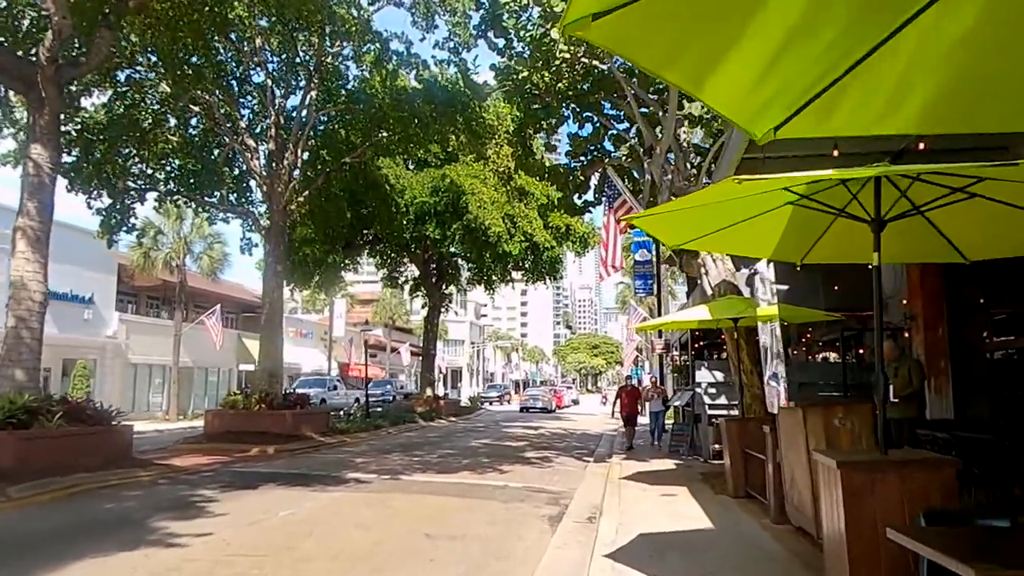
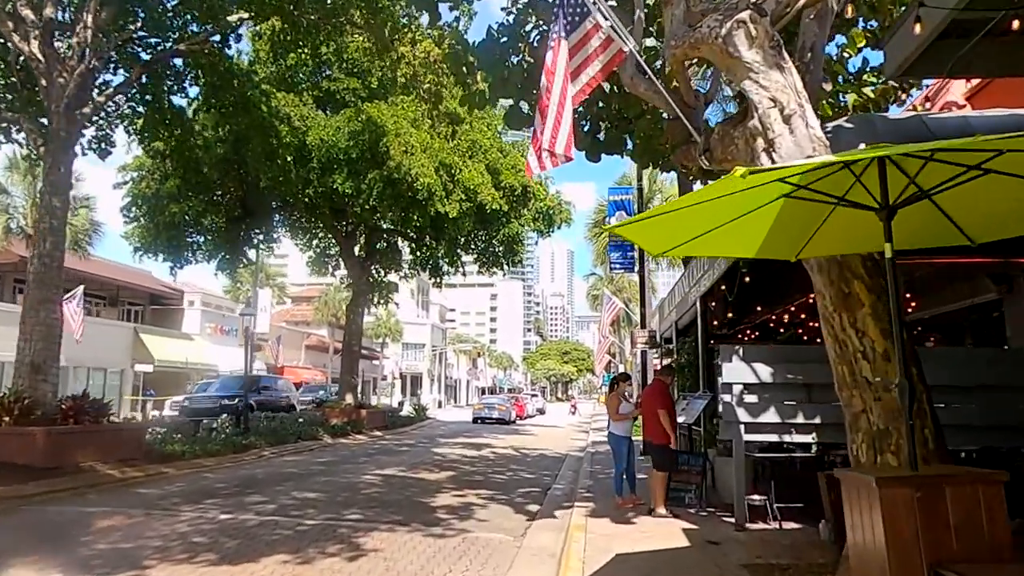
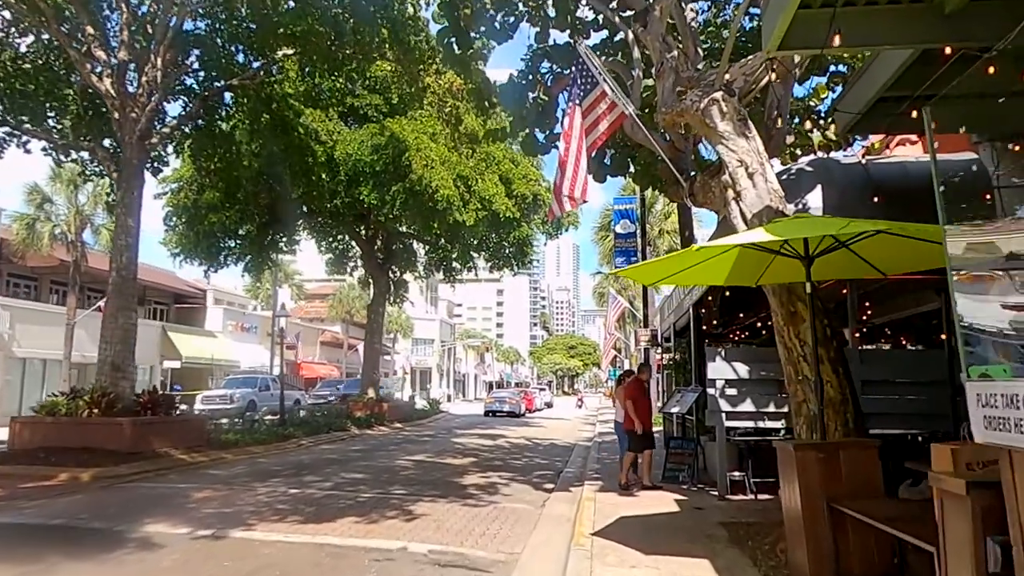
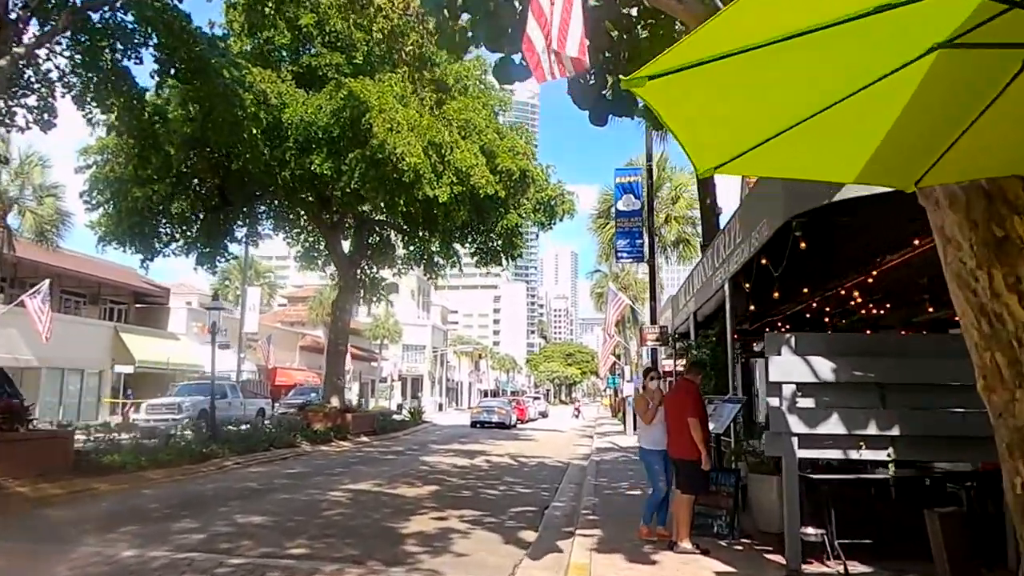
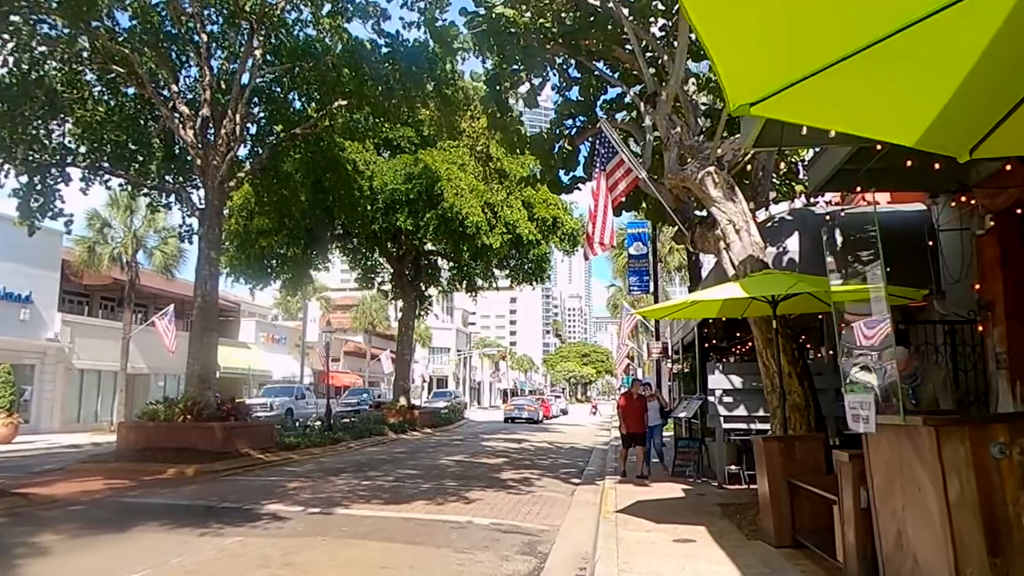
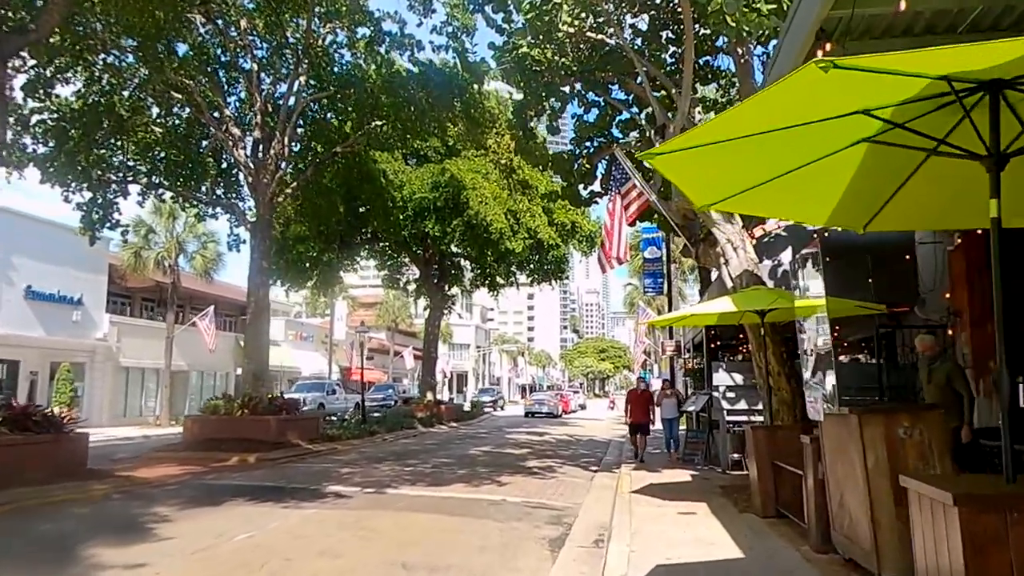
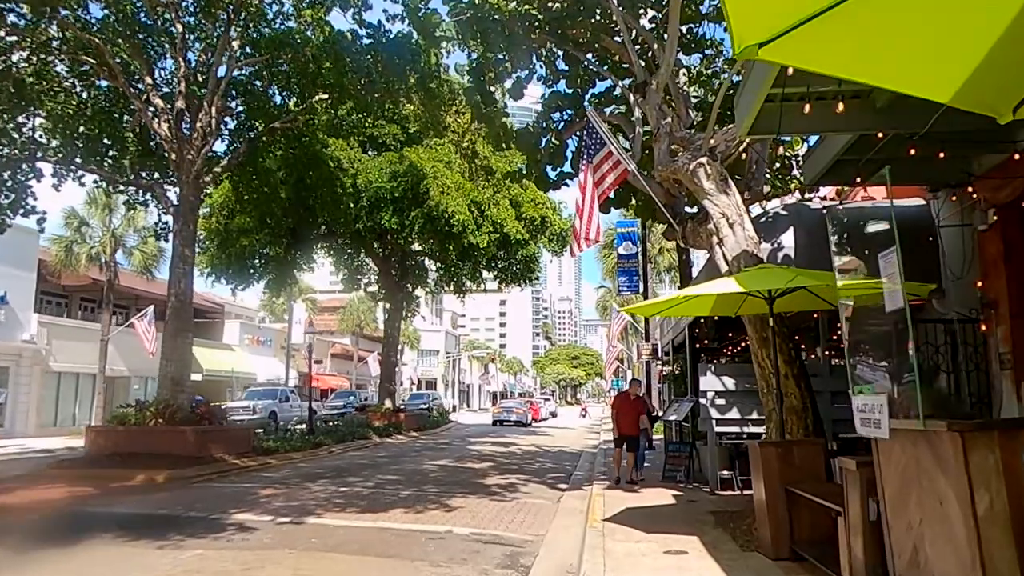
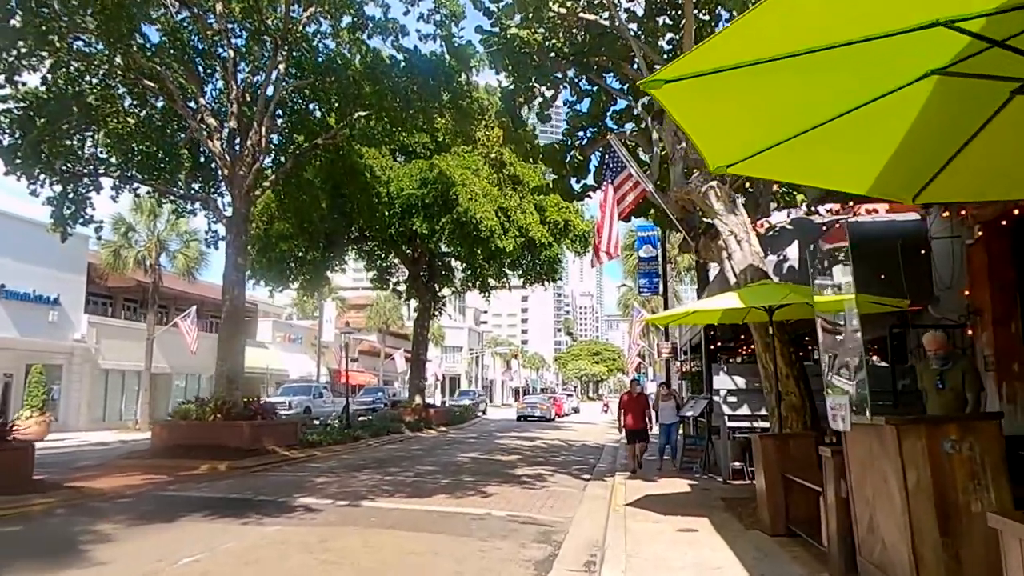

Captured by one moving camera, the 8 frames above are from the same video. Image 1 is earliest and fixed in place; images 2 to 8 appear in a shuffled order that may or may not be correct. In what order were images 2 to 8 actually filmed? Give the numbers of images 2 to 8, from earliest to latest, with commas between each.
6, 8, 5, 7, 3, 2, 4
